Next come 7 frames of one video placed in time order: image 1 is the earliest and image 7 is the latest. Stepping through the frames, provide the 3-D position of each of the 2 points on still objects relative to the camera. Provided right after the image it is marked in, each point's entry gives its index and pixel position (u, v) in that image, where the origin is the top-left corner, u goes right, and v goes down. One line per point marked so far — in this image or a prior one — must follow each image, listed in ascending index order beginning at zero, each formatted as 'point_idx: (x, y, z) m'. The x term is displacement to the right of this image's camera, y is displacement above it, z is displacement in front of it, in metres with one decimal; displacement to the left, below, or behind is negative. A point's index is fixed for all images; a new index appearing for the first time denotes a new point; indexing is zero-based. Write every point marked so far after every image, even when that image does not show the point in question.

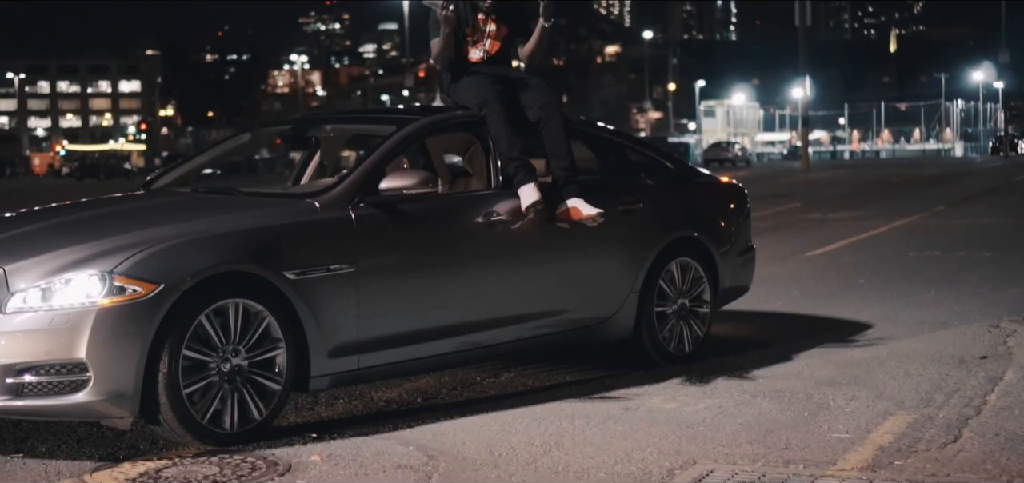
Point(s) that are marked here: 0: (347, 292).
0: (-0.8, -0.2, +5.7) m
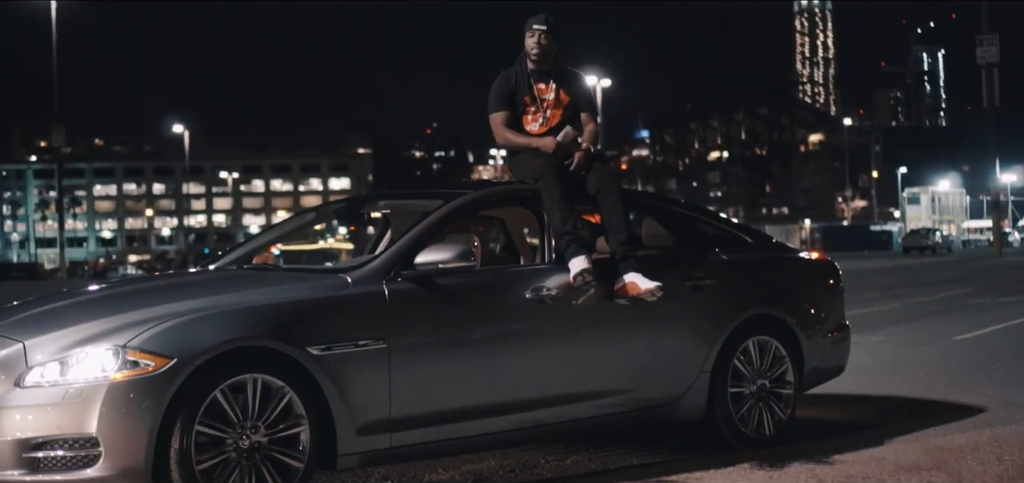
0: (-0.6, -0.6, +5.6) m
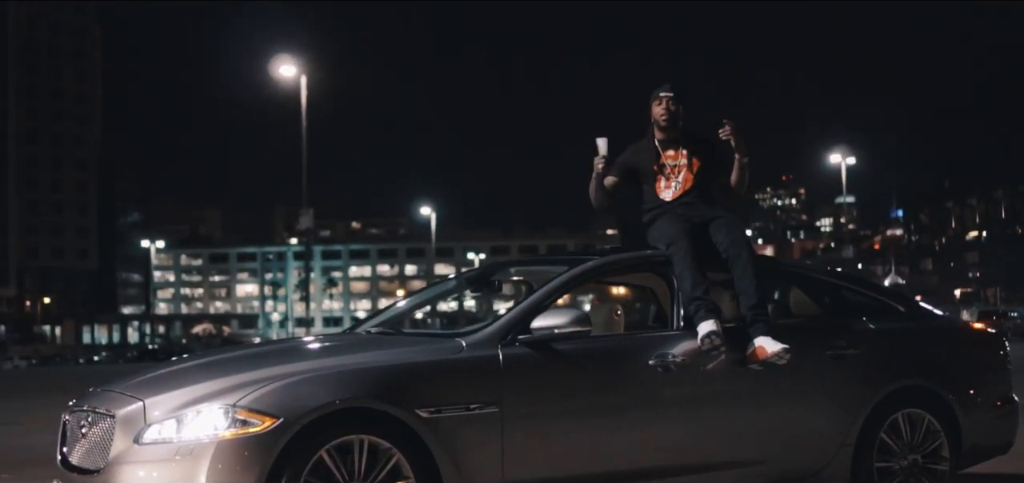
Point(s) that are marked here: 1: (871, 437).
0: (-0.1, -0.9, +5.6) m
1: (+2.0, -1.1, +6.6) m
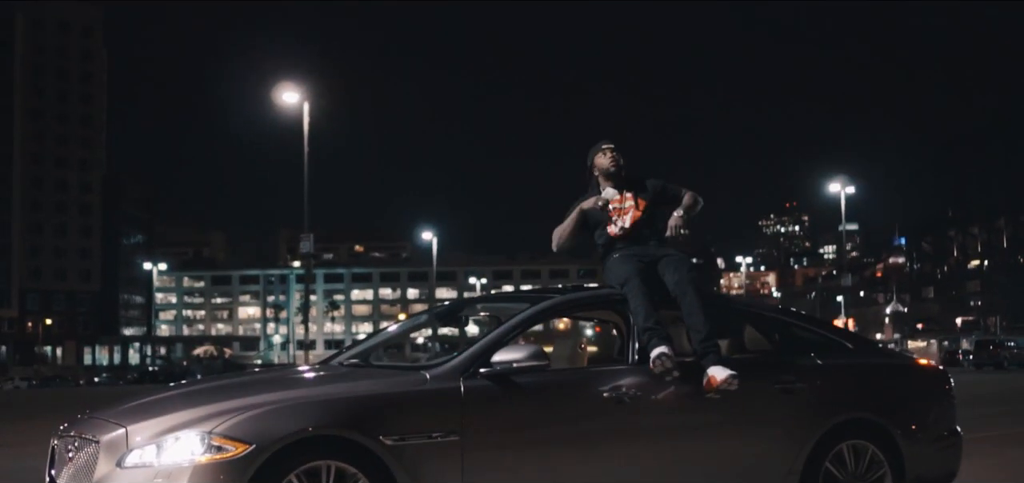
0: (-0.3, -1.1, +6.0) m
1: (+1.8, -1.3, +6.9) m
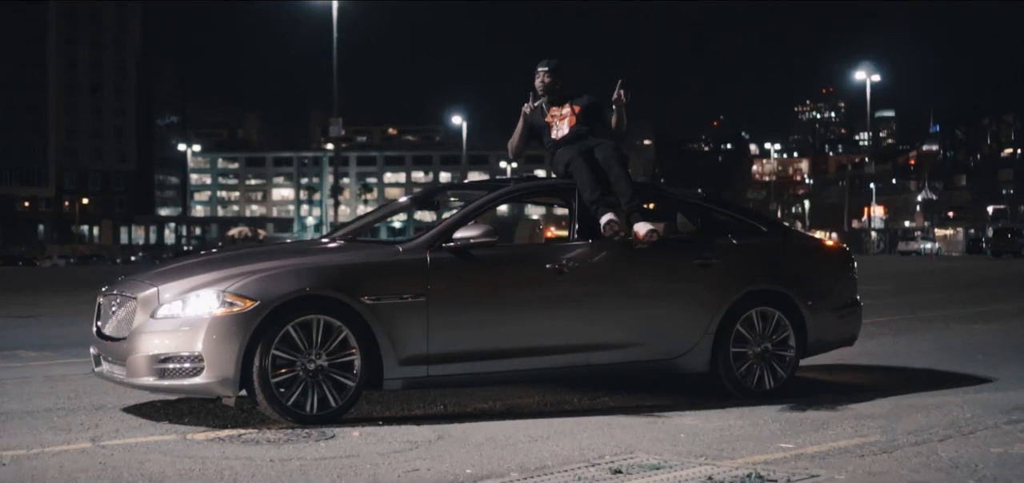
0: (-0.6, -0.5, +7.4) m
1: (+1.5, -0.6, +8.3) m
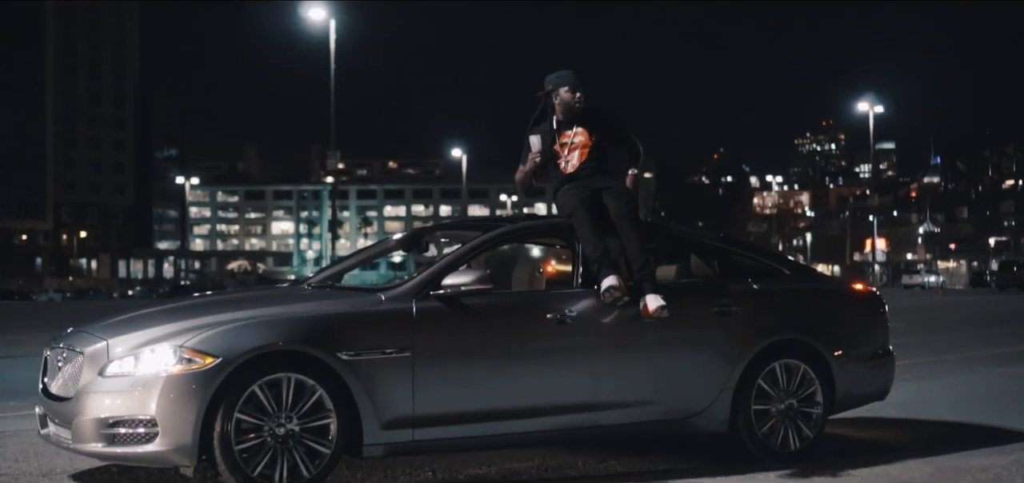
0: (-0.6, -0.7, +6.6) m
1: (+1.5, -0.9, +7.5) m
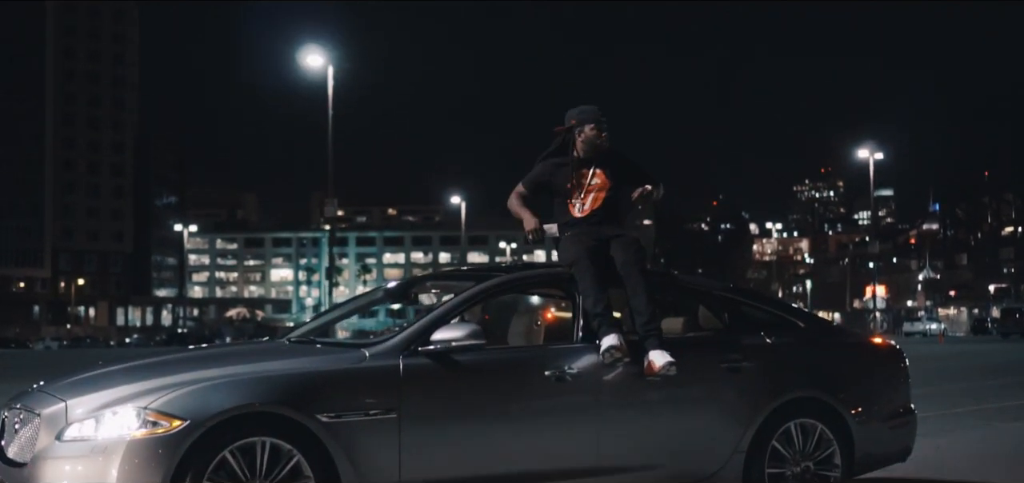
0: (-0.7, -1.0, +6.1) m
1: (+1.5, -1.2, +7.0) m
